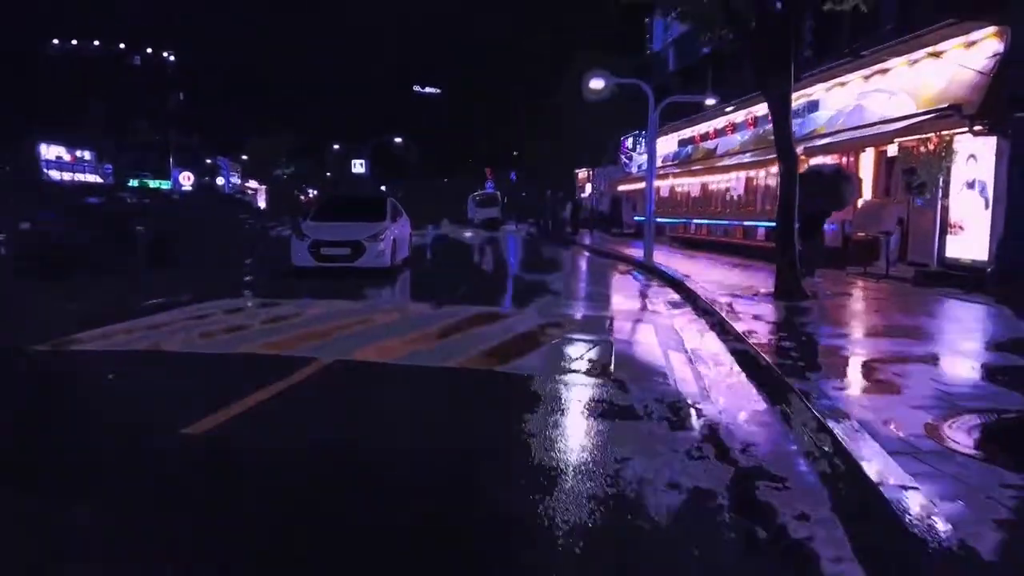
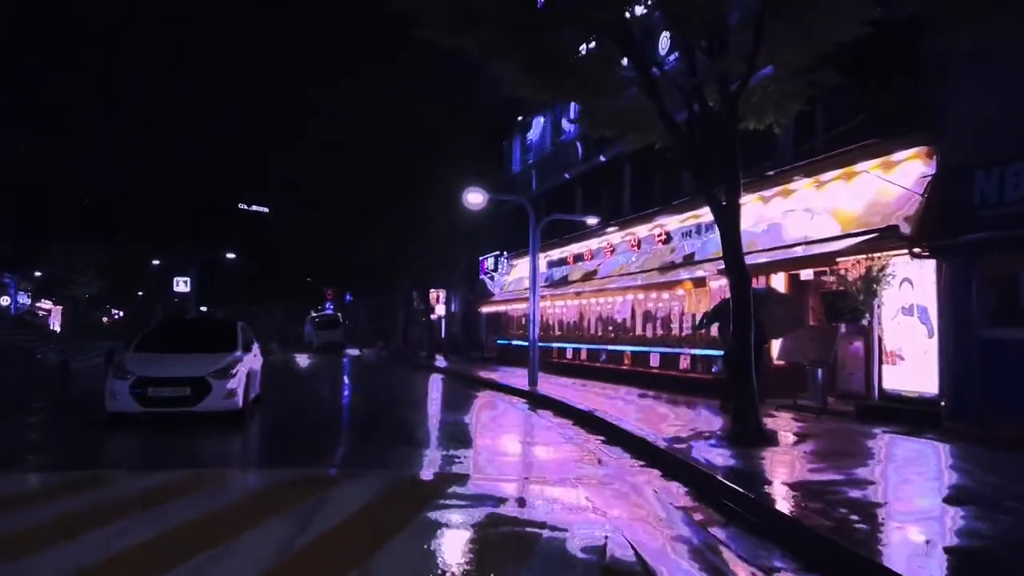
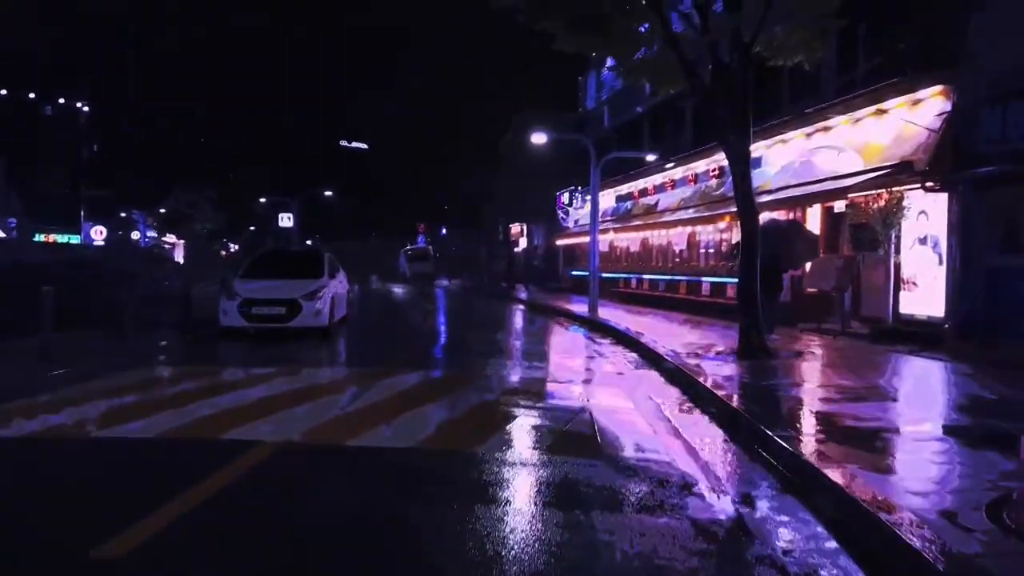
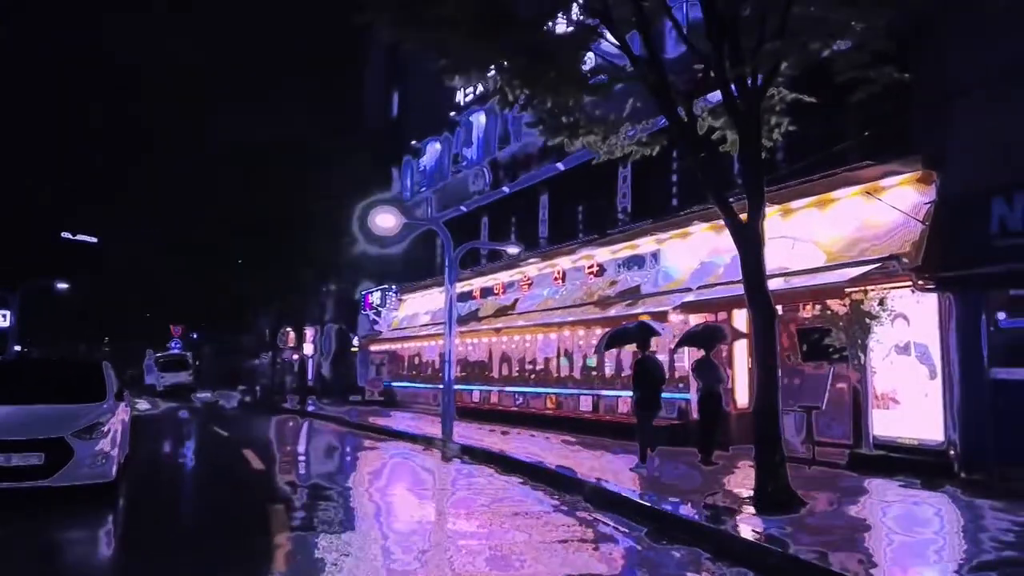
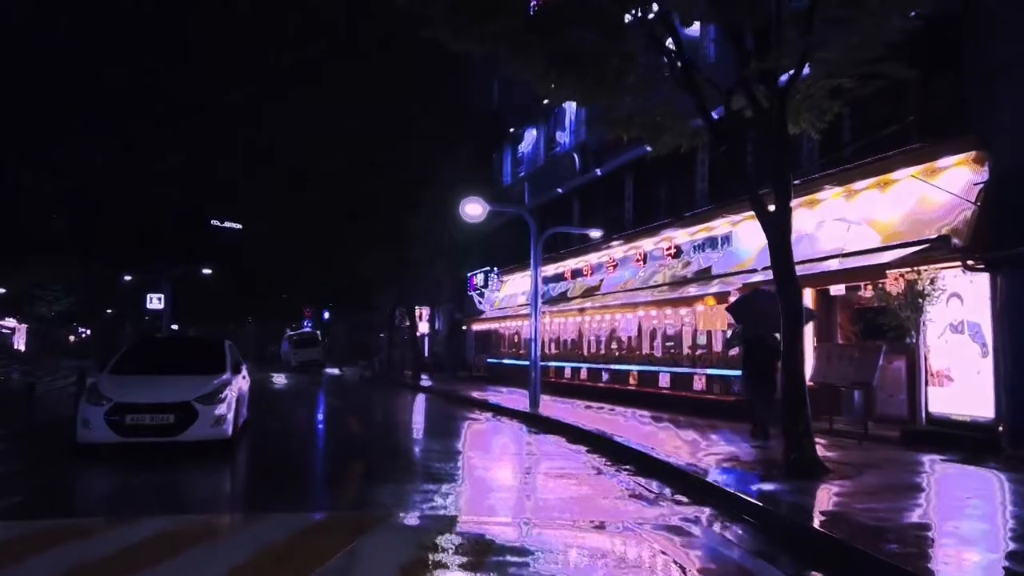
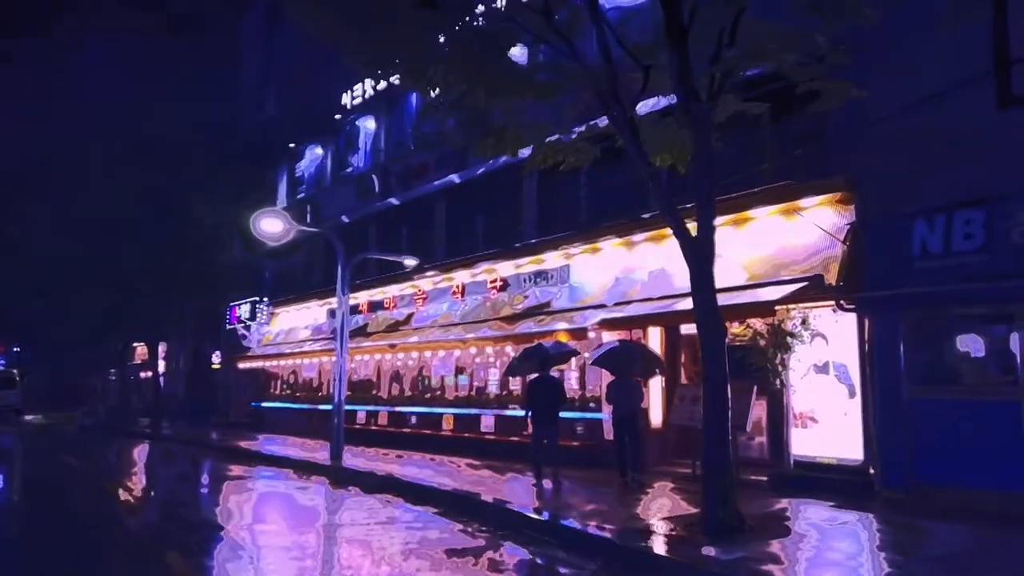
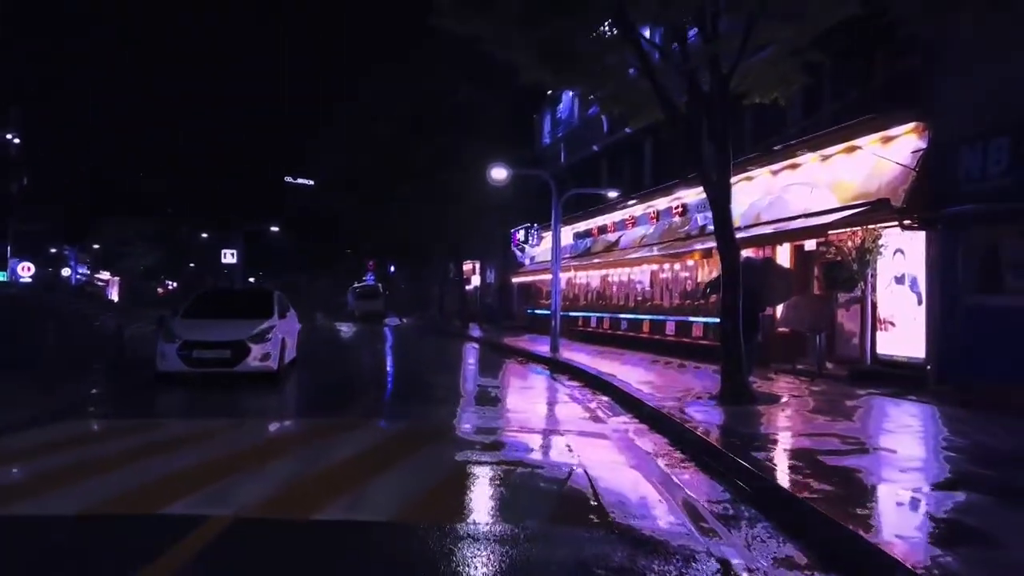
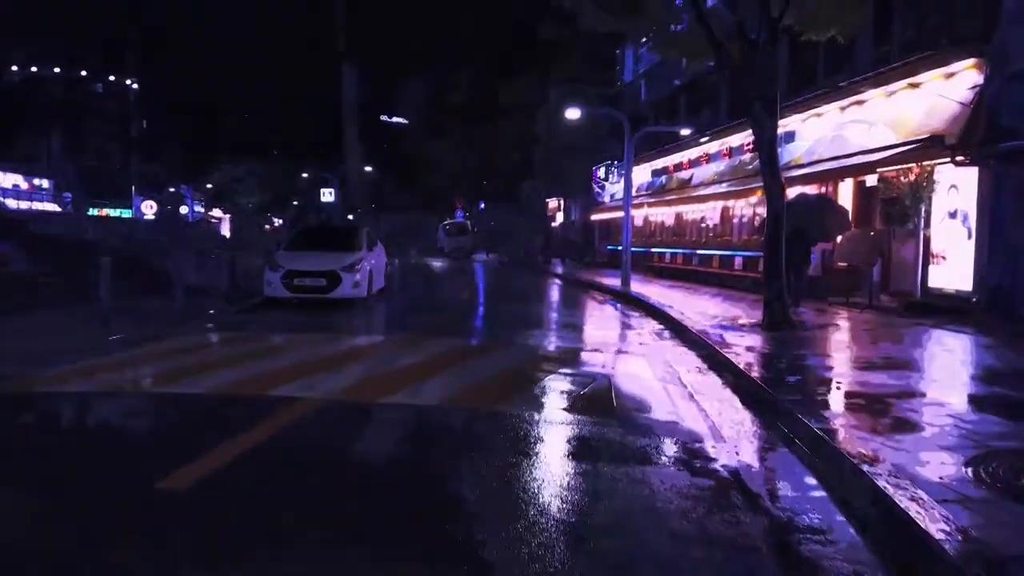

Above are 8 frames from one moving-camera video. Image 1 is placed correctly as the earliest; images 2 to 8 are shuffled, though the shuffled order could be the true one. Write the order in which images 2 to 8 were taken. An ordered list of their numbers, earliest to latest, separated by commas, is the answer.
8, 3, 7, 2, 5, 4, 6
